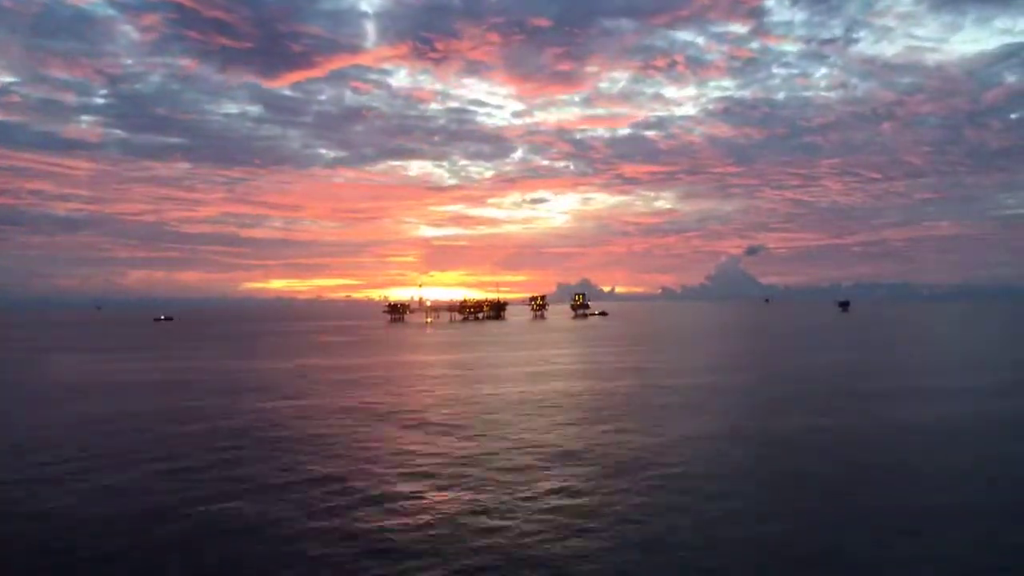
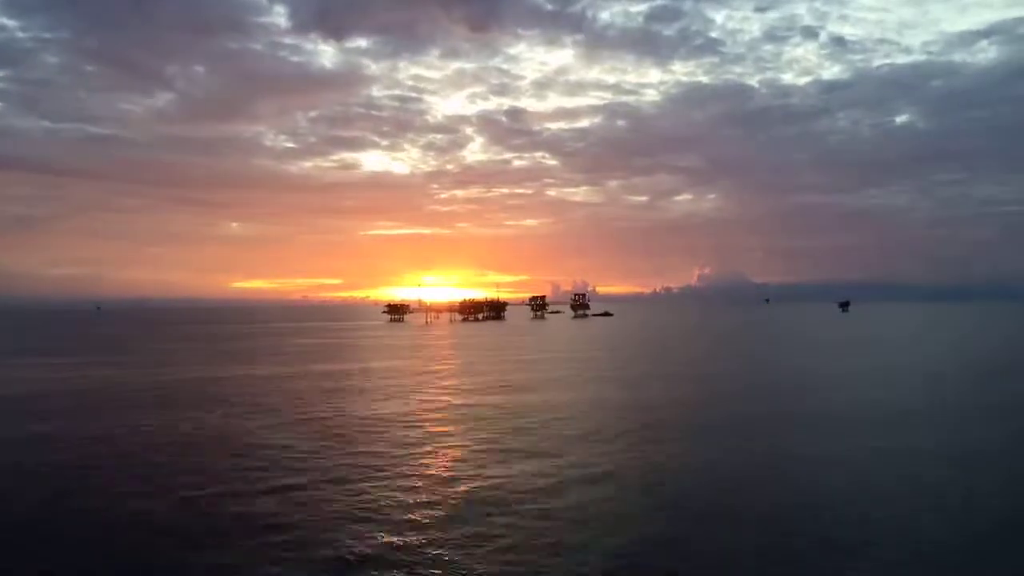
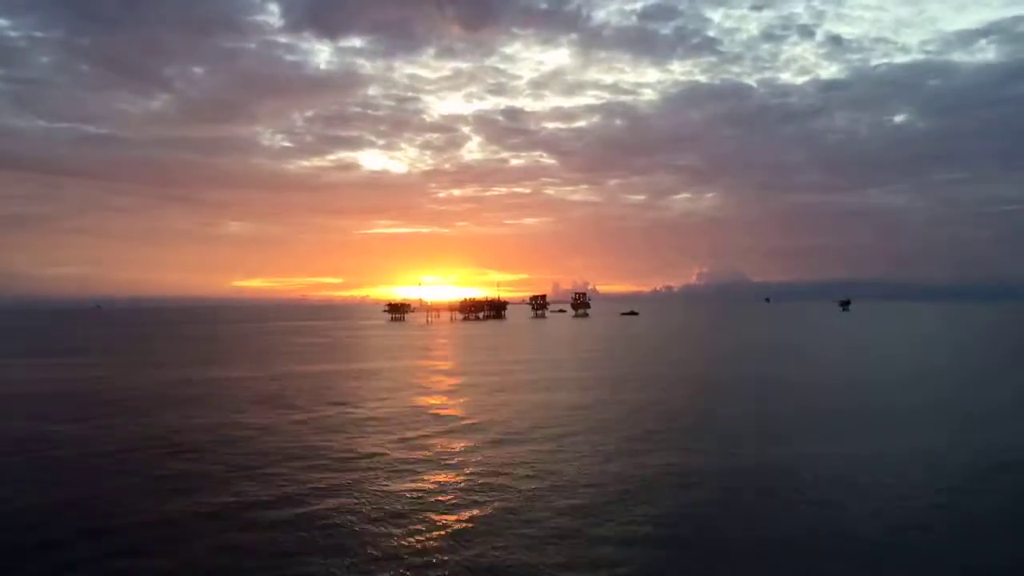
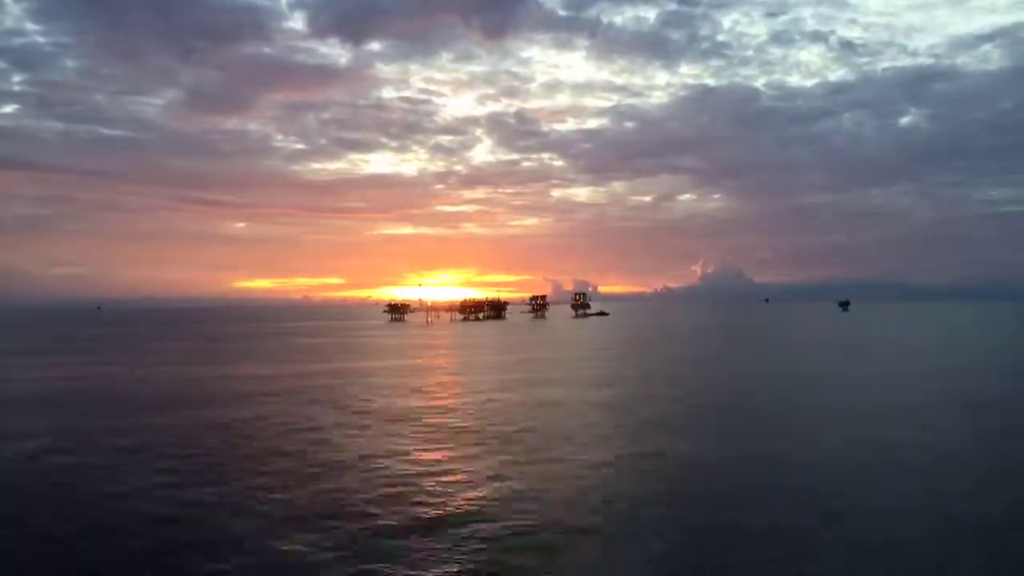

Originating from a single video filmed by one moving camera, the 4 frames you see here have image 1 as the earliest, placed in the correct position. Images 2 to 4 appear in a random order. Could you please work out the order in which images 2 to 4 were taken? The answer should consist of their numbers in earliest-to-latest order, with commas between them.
4, 2, 3
